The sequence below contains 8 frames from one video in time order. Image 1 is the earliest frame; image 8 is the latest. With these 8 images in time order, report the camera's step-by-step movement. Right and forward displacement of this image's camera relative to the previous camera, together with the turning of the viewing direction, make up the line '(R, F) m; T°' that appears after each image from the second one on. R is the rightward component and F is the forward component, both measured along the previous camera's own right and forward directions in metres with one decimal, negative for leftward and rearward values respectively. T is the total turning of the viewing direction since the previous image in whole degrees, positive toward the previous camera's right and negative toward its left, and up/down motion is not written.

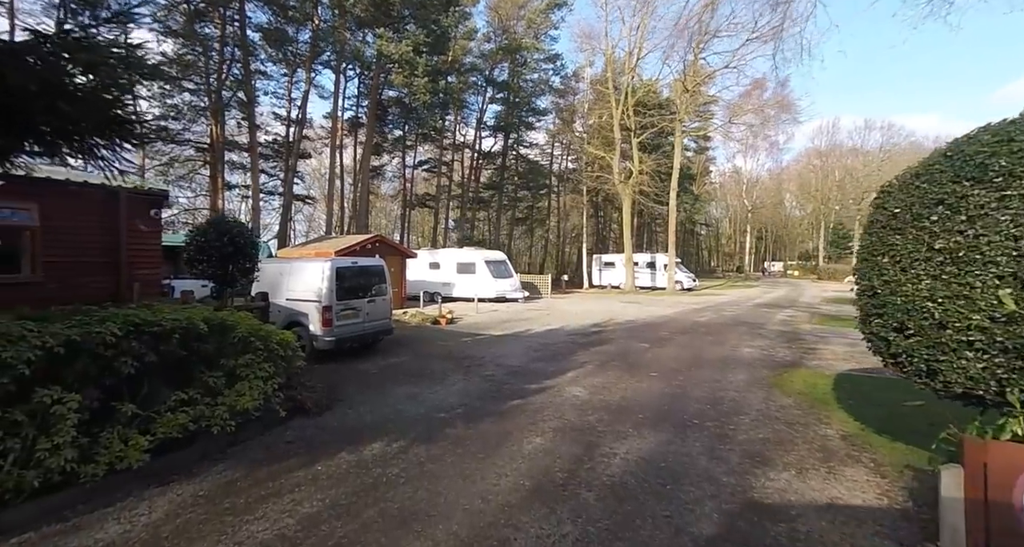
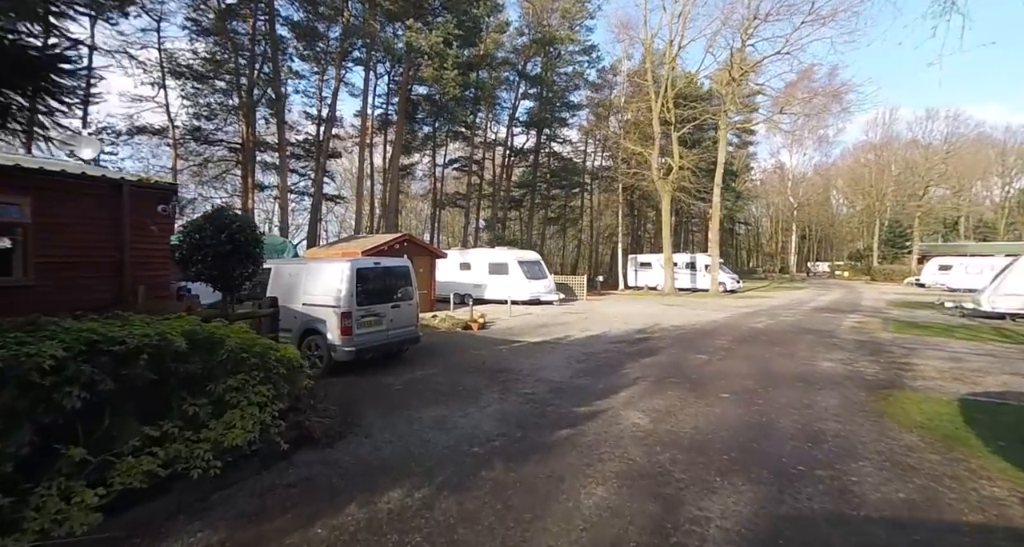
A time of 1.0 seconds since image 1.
(-0.2, +1.0) m; -4°
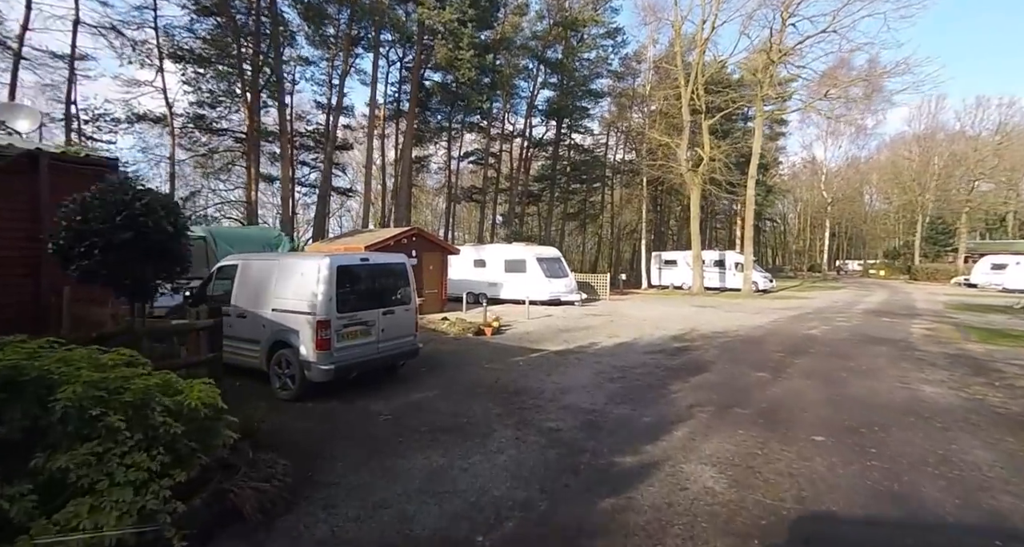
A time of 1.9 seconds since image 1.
(0.0, +1.5) m; -2°
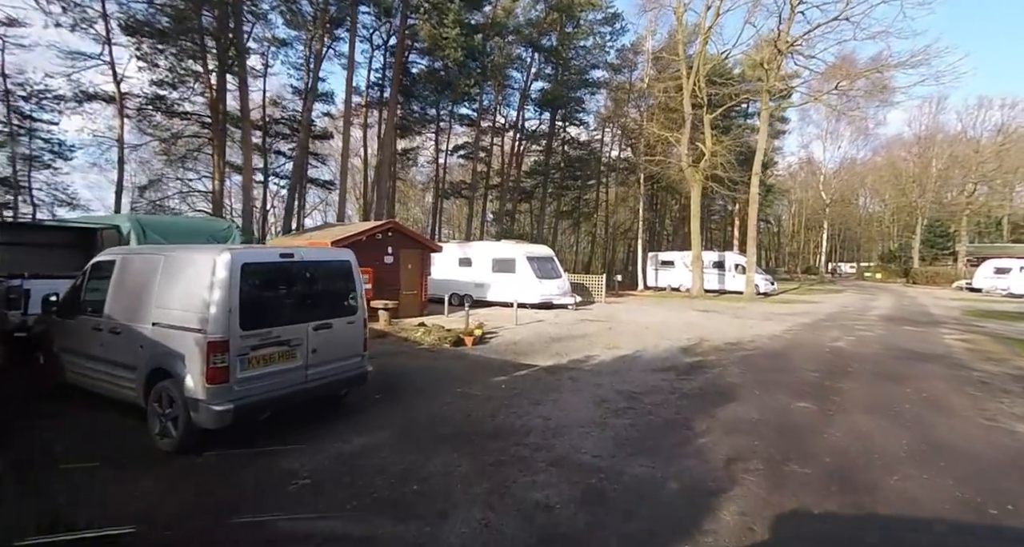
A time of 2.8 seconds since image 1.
(+0.1, +1.6) m; +1°
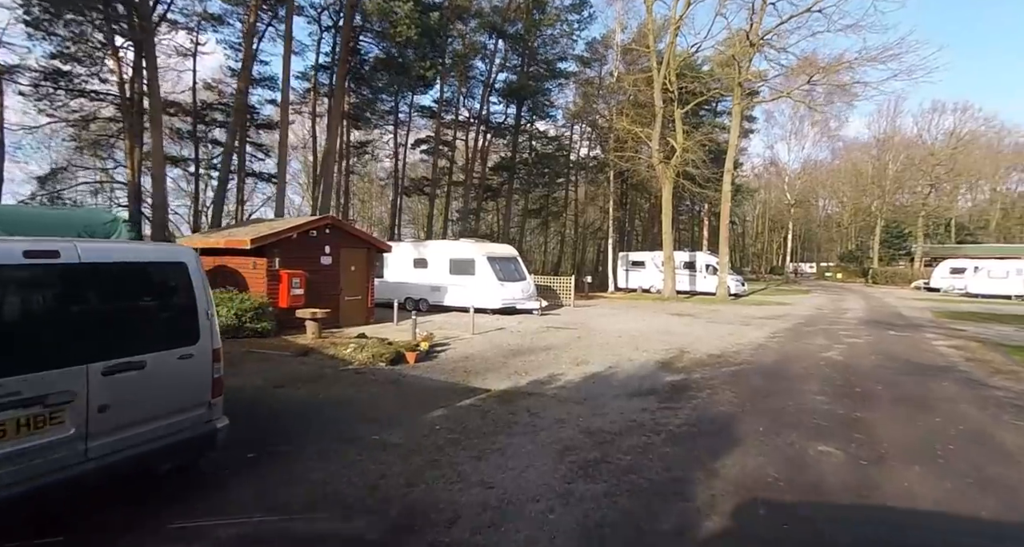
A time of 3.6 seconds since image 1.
(+0.3, +1.6) m; +3°
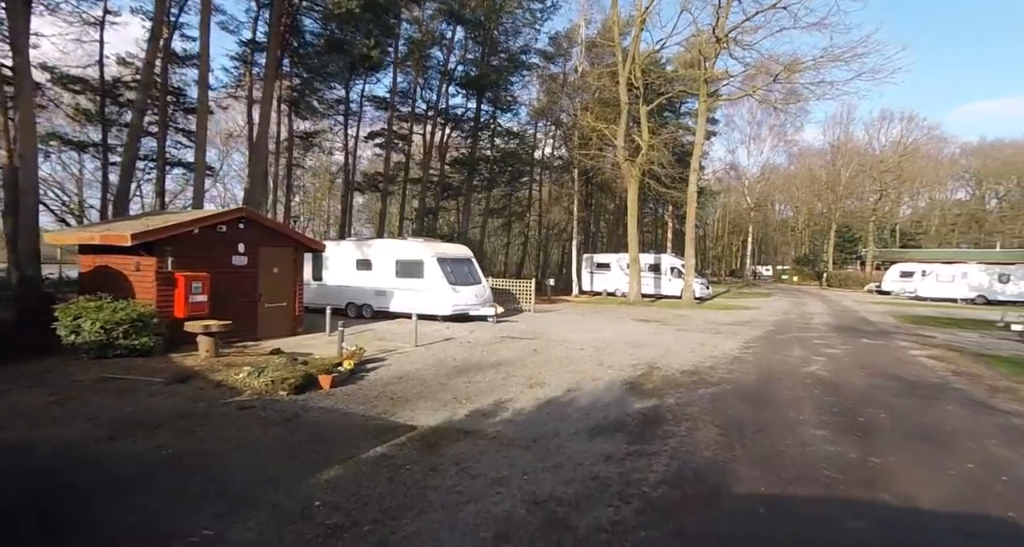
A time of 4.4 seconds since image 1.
(+0.4, +1.5) m; +4°
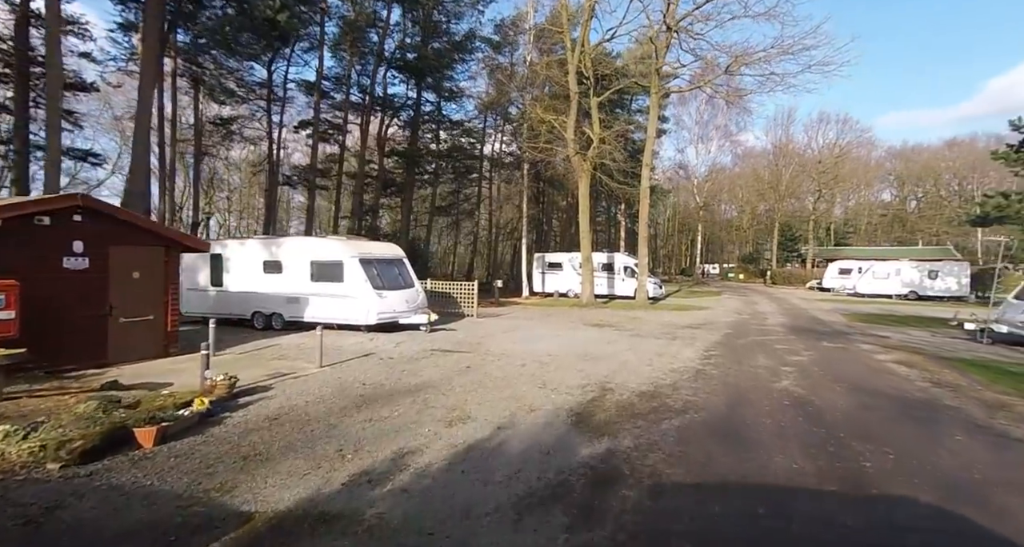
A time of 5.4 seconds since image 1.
(+0.5, +1.8) m; +5°
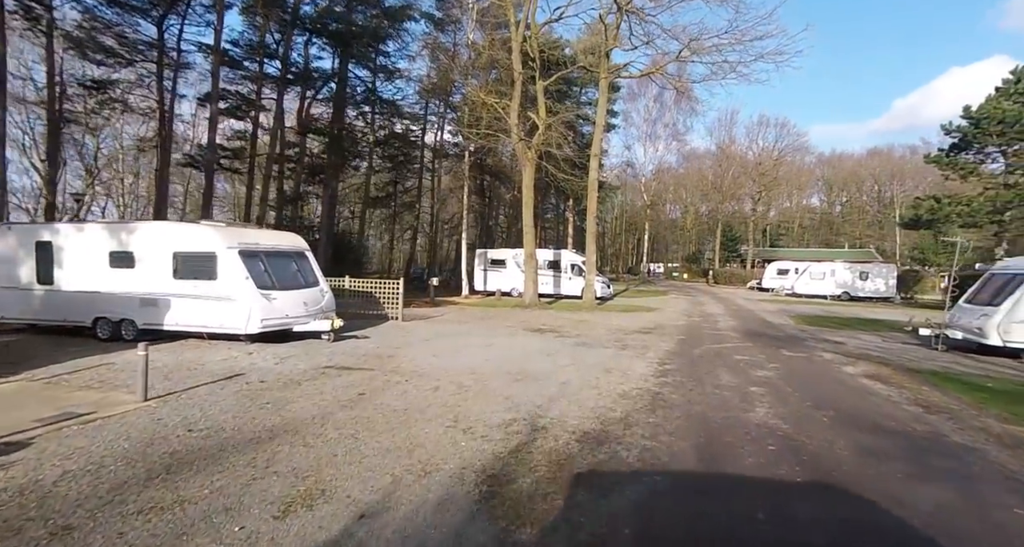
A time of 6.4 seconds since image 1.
(+0.6, +2.2) m; +6°
